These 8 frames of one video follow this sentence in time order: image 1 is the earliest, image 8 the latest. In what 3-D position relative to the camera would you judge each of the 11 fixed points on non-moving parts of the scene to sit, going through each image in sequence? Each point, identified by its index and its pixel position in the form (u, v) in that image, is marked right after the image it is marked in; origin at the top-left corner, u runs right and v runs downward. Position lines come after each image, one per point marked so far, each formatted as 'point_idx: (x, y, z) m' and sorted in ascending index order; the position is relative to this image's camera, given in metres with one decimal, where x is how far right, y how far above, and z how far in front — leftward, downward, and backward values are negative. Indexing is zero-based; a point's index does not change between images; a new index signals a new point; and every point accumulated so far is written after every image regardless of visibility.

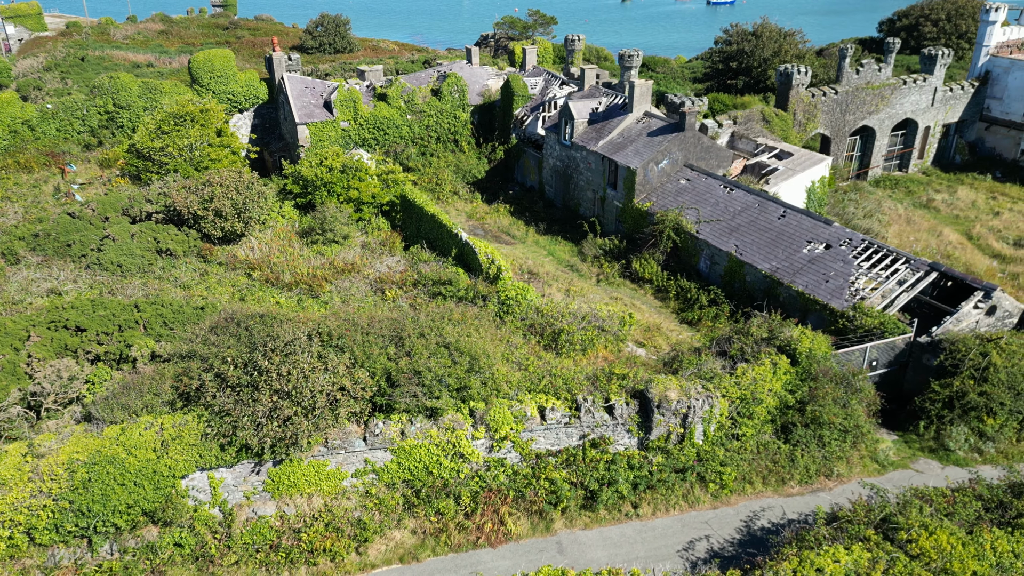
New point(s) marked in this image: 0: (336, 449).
0: (-2.7, -2.5, +12.0) m
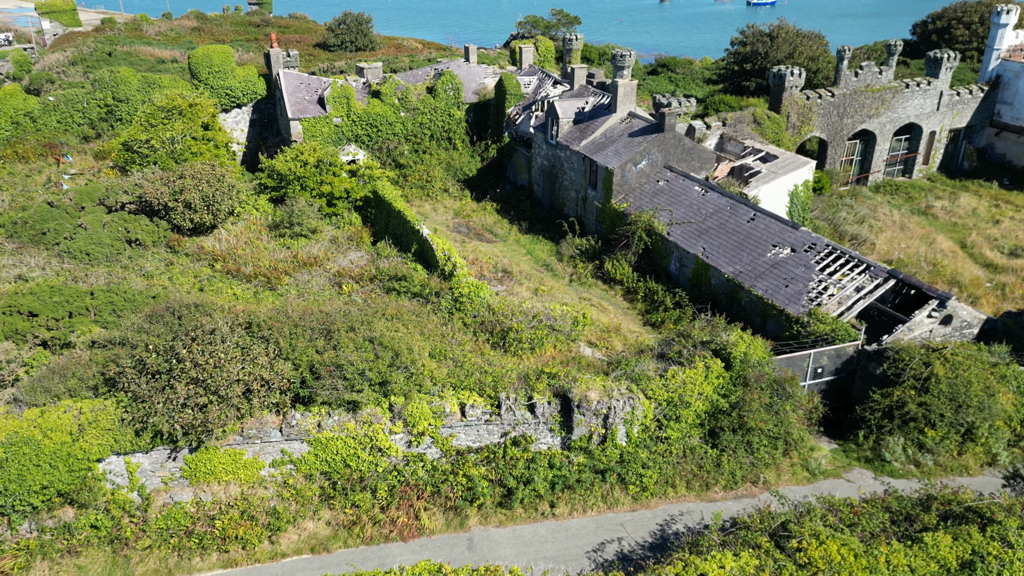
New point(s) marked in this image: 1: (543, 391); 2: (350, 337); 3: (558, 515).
0: (-4.1, -2.4, +12.1) m
1: (+0.6, -1.8, +13.0) m
2: (-2.9, -0.9, +13.5) m
3: (+0.8, -3.8, +12.6) m
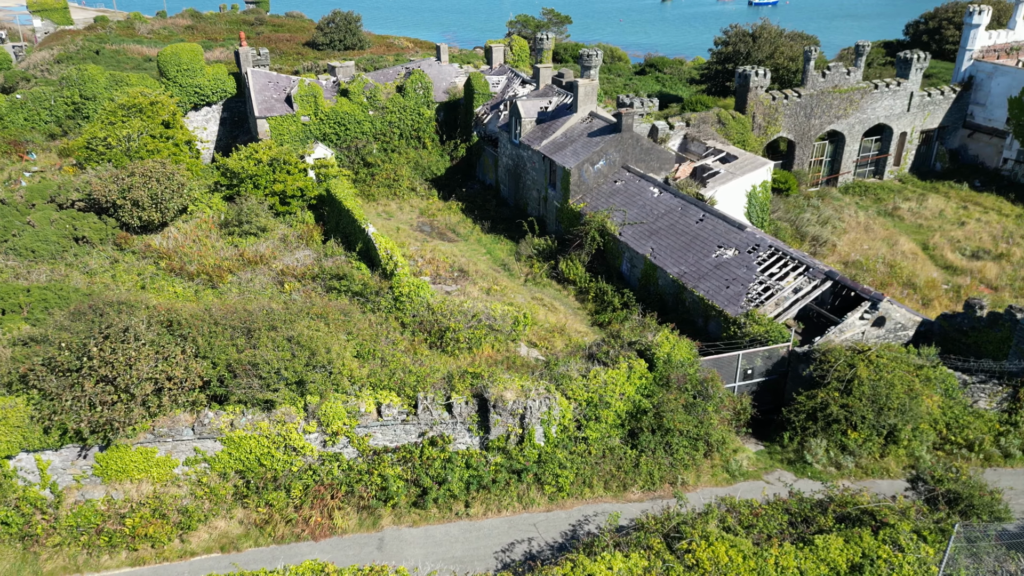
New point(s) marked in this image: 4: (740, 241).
0: (-5.5, -2.4, +12.1) m
1: (-0.8, -1.7, +13.0) m
2: (-4.3, -0.8, +13.5) m
3: (-0.7, -3.8, +12.6) m
4: (+5.5, +1.1, +18.6) m
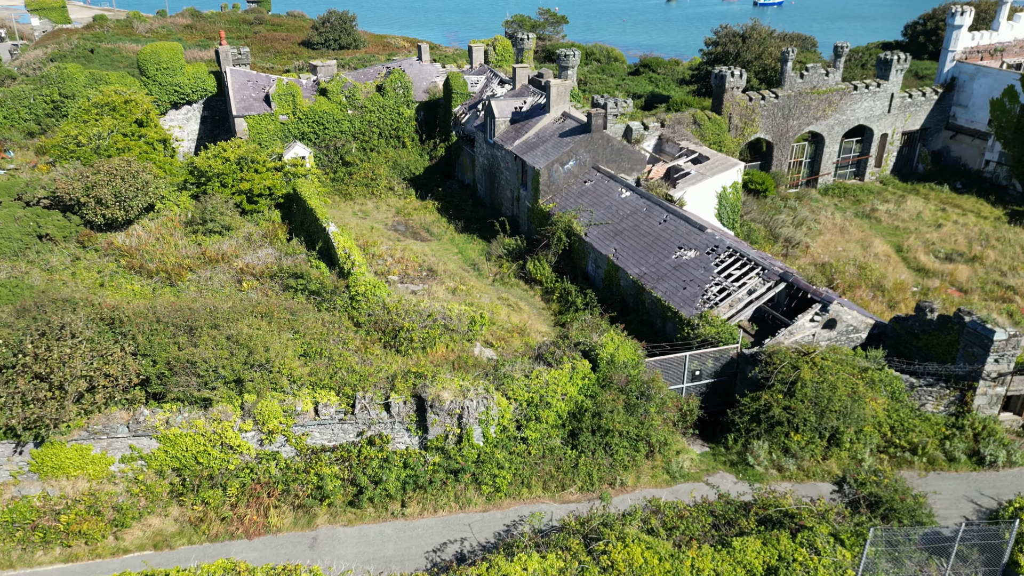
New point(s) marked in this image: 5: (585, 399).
0: (-6.6, -2.3, +12.2) m
1: (-1.9, -1.7, +12.9) m
2: (-5.3, -0.8, +13.5) m
3: (-1.7, -3.7, +12.6) m
4: (+4.5, +1.1, +18.5) m
5: (+1.3, -2.0, +13.6) m
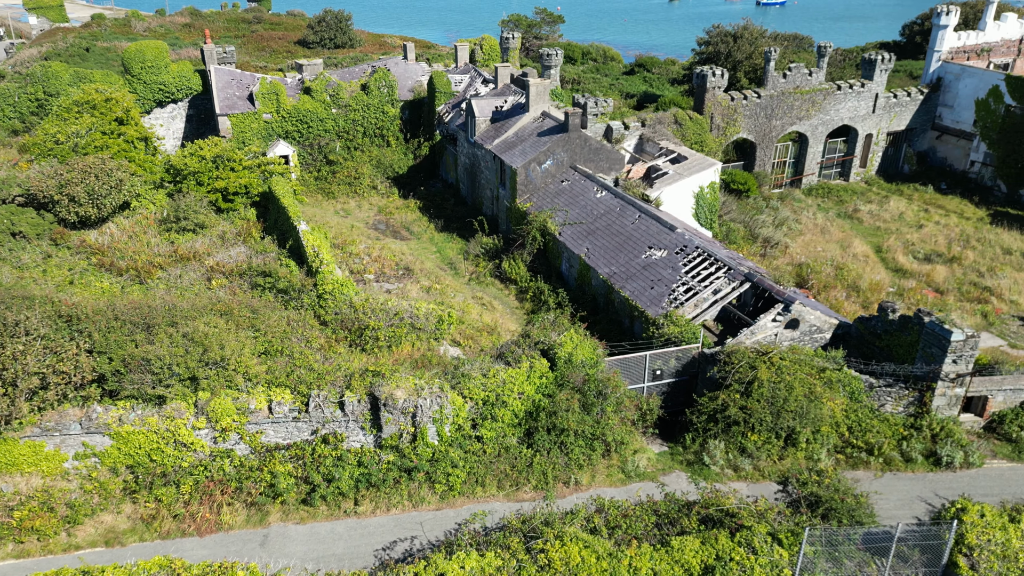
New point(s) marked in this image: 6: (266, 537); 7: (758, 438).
0: (-7.4, -2.3, +12.2) m
1: (-2.6, -1.7, +13.0) m
2: (-6.1, -0.8, +13.6) m
3: (-2.5, -3.7, +12.6) m
4: (+3.8, +1.1, +18.5) m
5: (+0.5, -2.0, +13.6) m
6: (-3.9, -4.0, +12.2) m
7: (+4.3, -2.6, +13.5) m
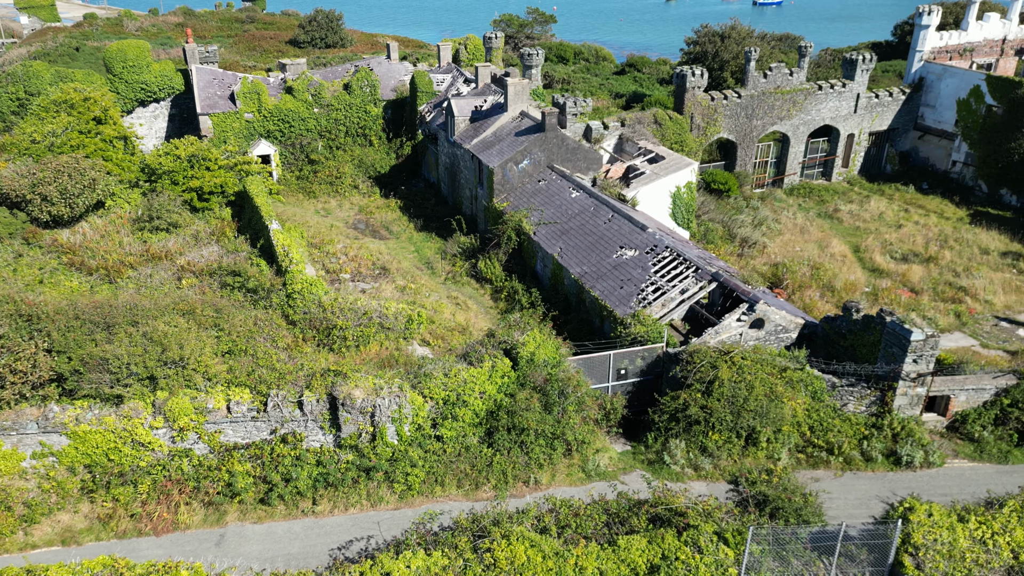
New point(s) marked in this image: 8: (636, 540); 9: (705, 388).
0: (-8.0, -2.3, +12.2) m
1: (-3.3, -1.7, +12.9) m
2: (-6.8, -0.8, +13.6) m
3: (-3.2, -3.7, +12.6) m
4: (+3.1, +1.1, +18.5) m
5: (-0.2, -2.0, +13.6) m
6: (-4.6, -4.0, +12.2) m
7: (+3.6, -2.6, +13.5) m
8: (+1.6, -3.3, +9.9) m
9: (+3.4, -1.8, +13.5) m
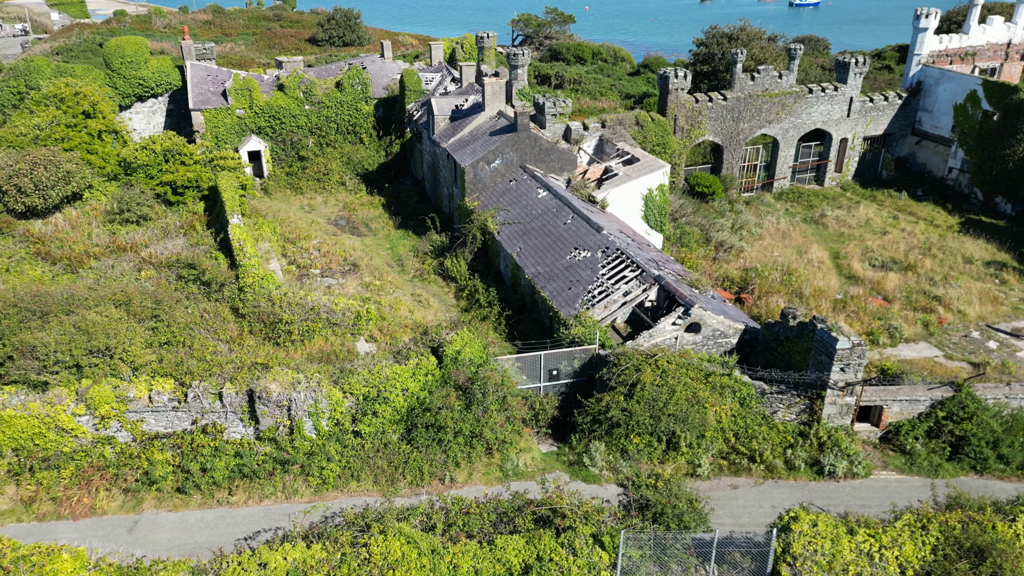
0: (-9.5, -2.1, +12.6) m
1: (-4.7, -1.6, +13.1) m
2: (-8.1, -0.6, +13.9) m
3: (-4.6, -3.6, +12.8) m
4: (+2.0, +1.1, +18.4) m
5: (-1.6, -1.9, +13.7) m
6: (-6.1, -3.8, +12.4) m
7: (+2.2, -2.7, +13.4) m
8: (0.0, -3.3, +9.9) m
9: (+2.0, -1.8, +13.5) m
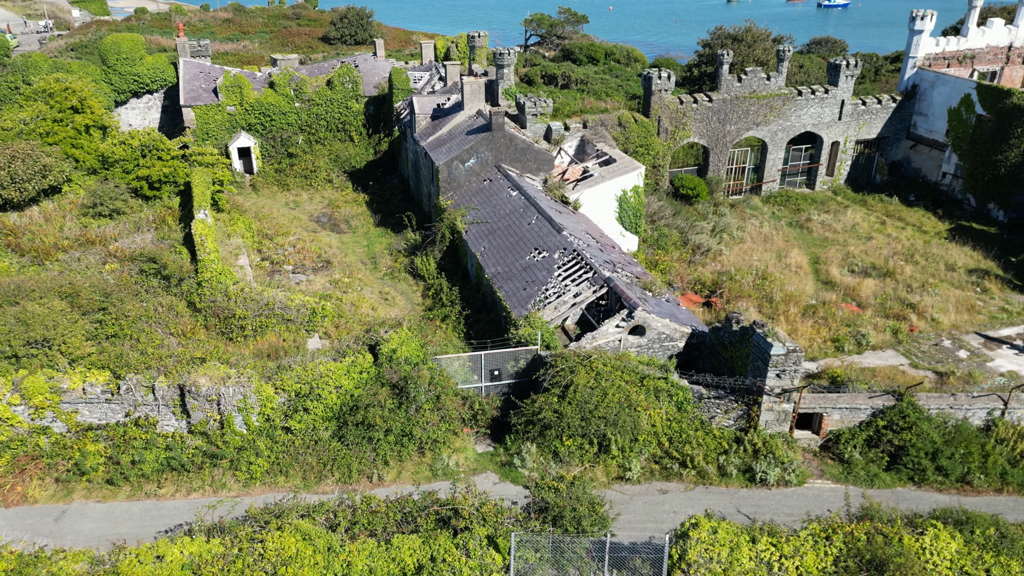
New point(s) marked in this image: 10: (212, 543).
0: (-10.7, -1.9, +12.8) m
1: (-5.9, -1.5, +13.3) m
2: (-9.3, -0.4, +14.1) m
3: (-5.9, -3.5, +12.9) m
4: (+1.0, +1.1, +18.3) m
5: (-2.8, -1.9, +13.7) m
6: (-7.3, -3.7, +12.6) m
7: (+1.0, -2.7, +13.3) m
8: (-1.3, -3.3, +9.9) m
9: (+0.8, -1.8, +13.4) m
10: (-3.9, -3.3, +10.0) m
